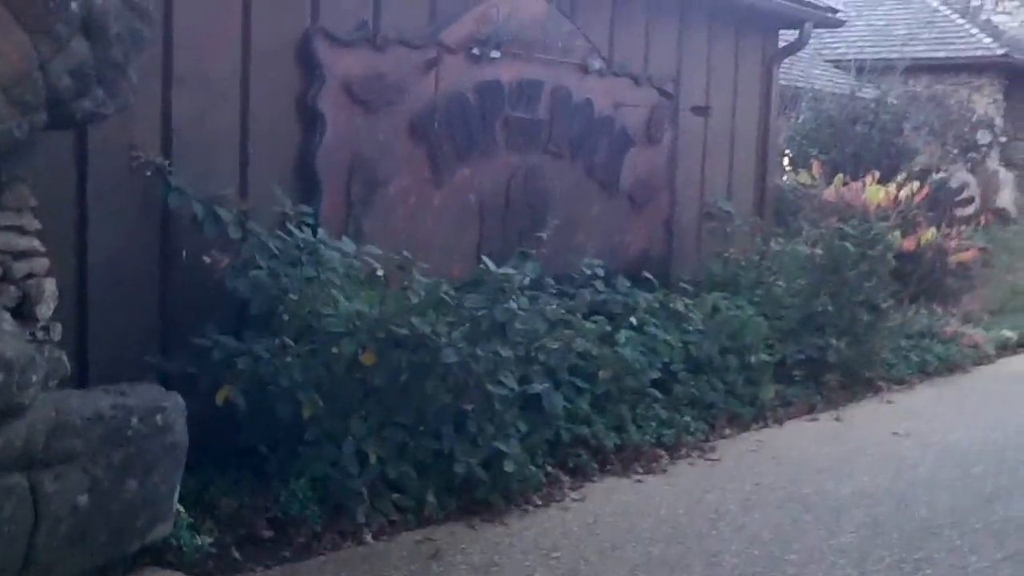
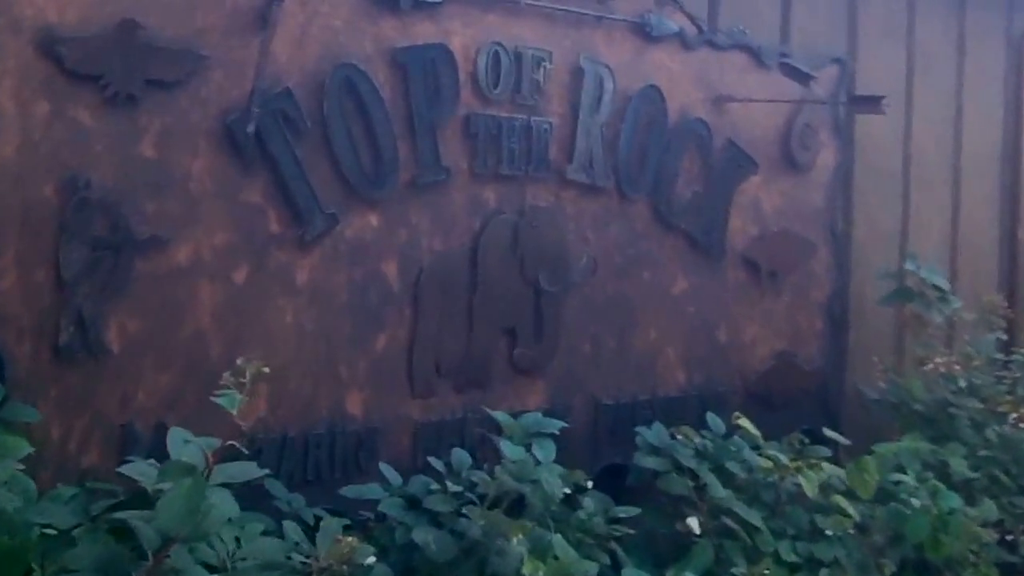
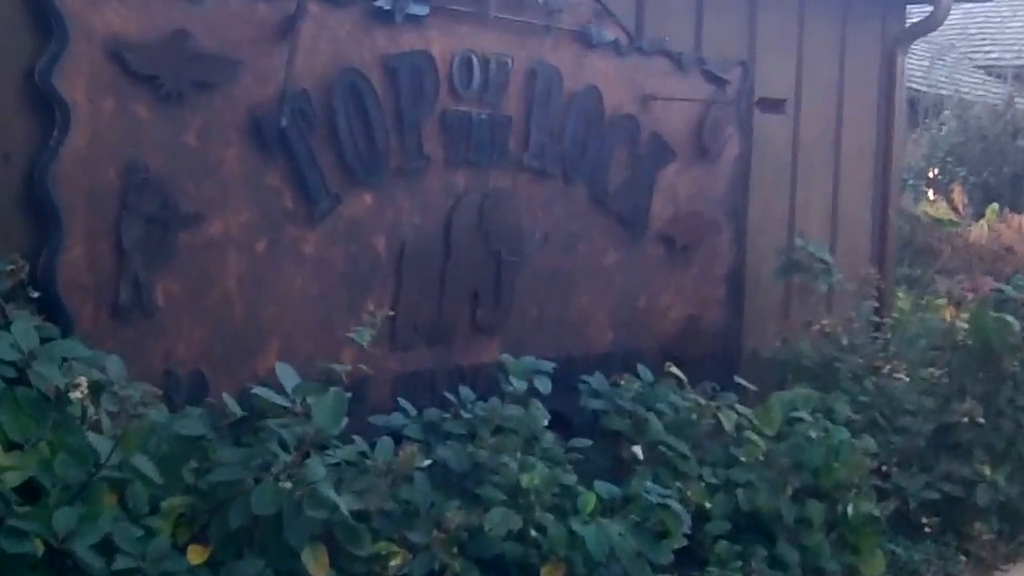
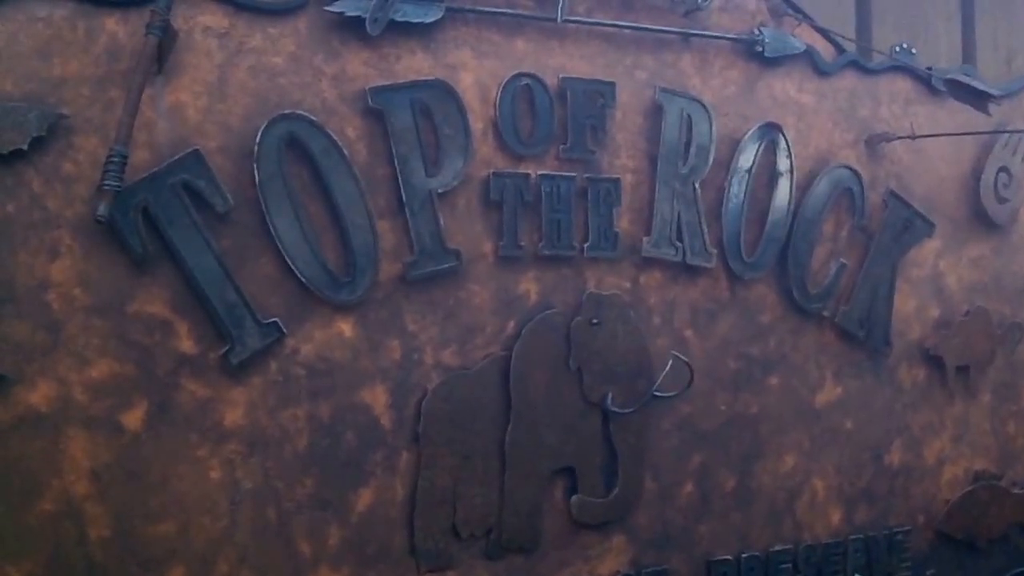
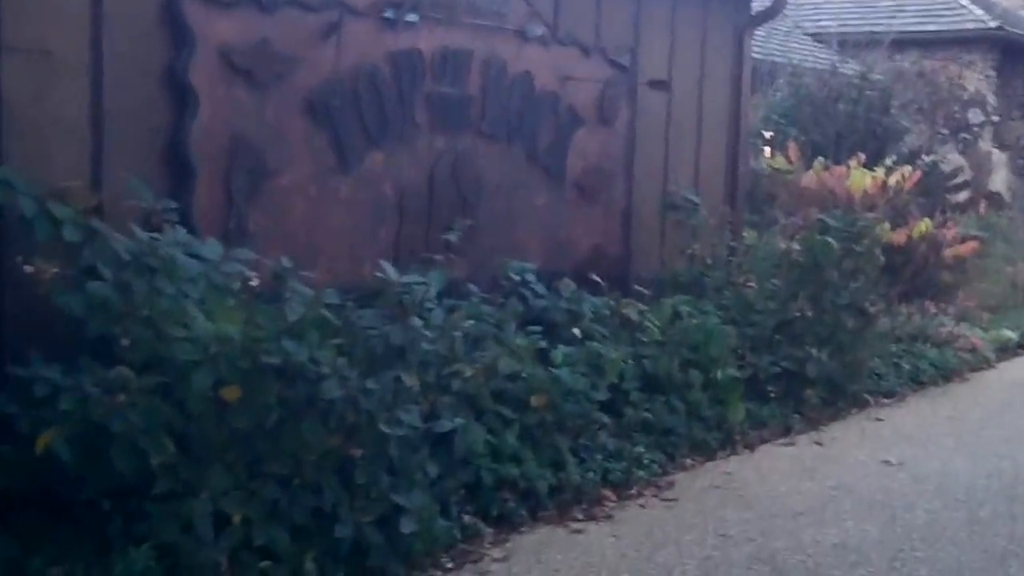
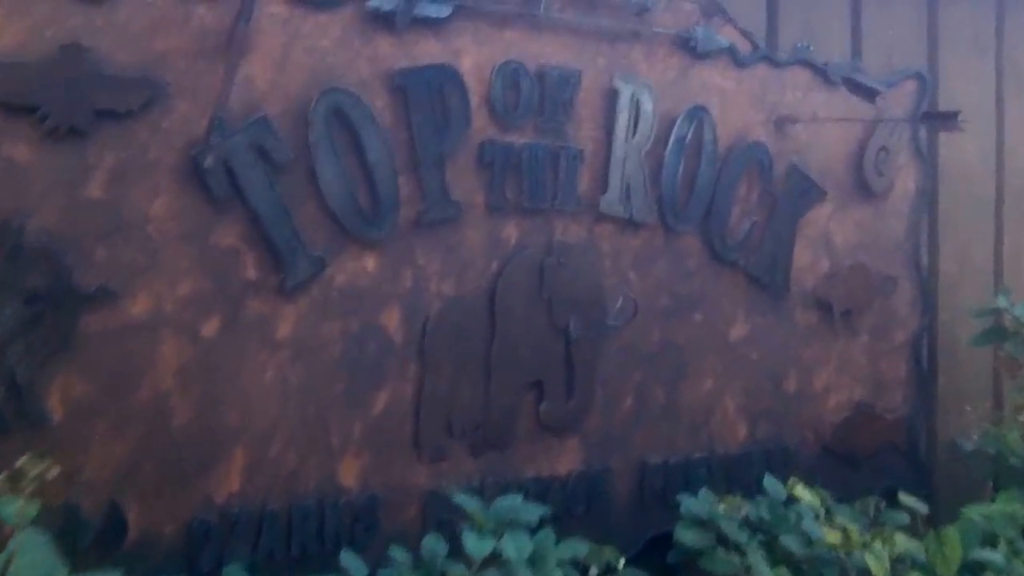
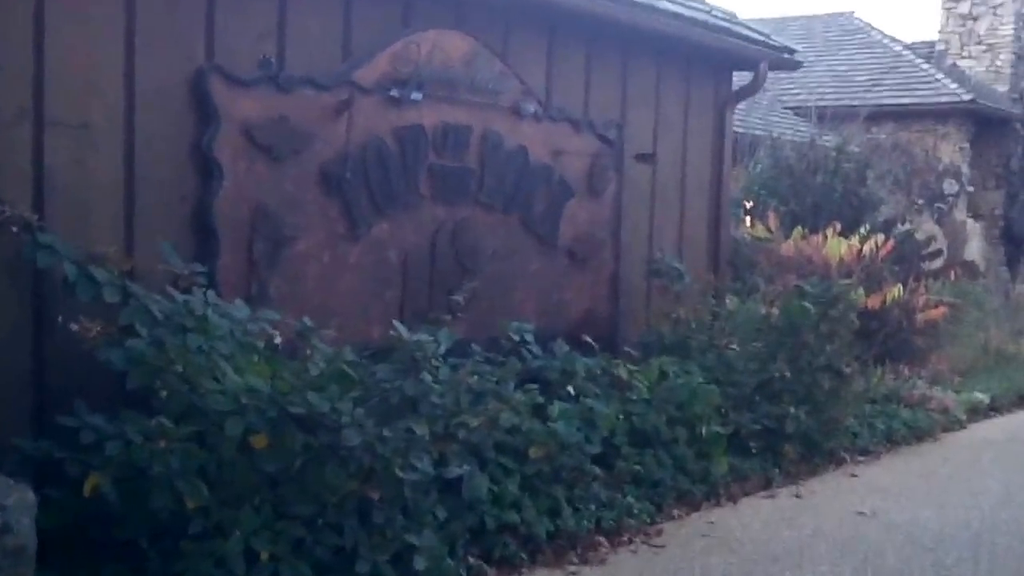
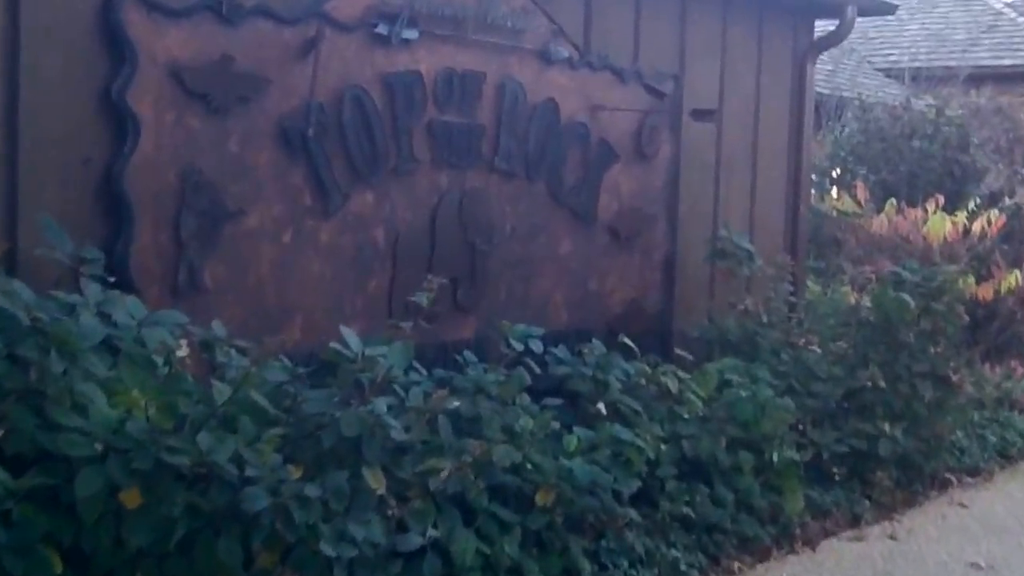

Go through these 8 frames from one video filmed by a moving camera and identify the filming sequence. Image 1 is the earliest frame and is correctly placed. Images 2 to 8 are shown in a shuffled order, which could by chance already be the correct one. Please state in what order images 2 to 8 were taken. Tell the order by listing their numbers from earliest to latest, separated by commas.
7, 5, 8, 3, 2, 6, 4
